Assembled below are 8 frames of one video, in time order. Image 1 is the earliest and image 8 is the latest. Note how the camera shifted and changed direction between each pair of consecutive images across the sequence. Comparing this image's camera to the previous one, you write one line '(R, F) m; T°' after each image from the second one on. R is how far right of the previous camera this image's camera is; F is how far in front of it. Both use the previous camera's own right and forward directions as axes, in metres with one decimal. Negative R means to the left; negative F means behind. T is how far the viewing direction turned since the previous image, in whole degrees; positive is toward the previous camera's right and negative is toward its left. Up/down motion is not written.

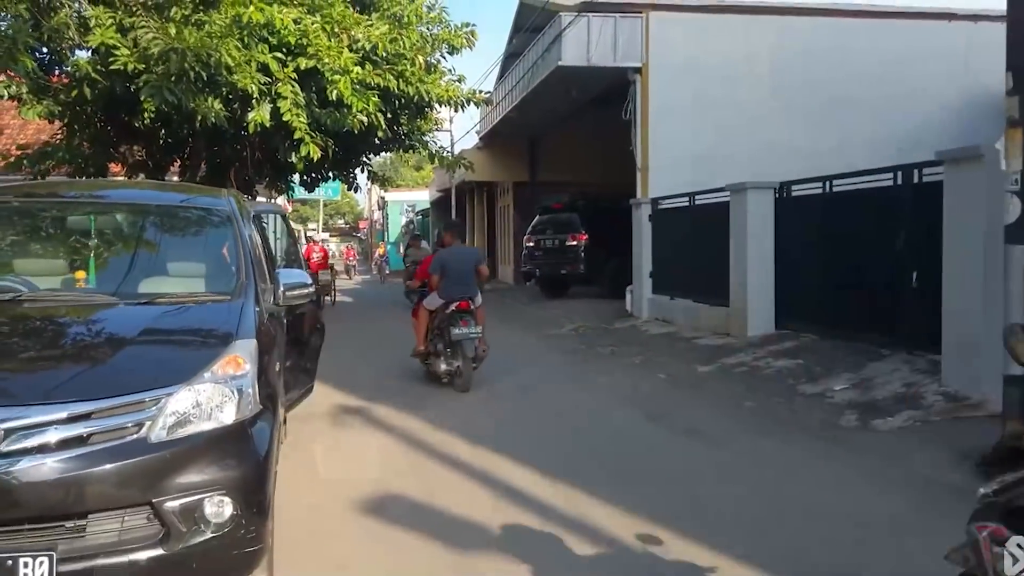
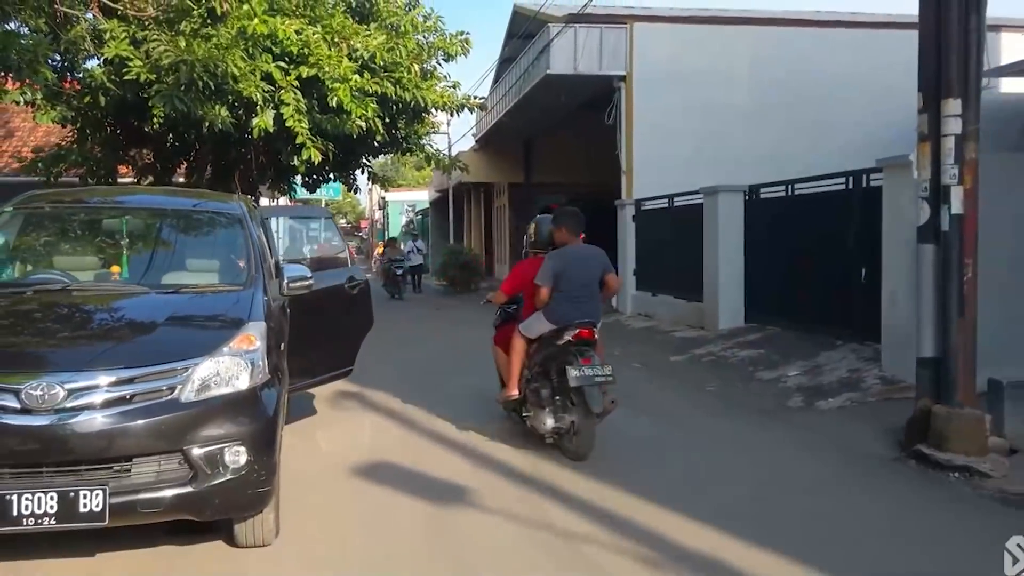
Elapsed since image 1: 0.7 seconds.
(+0.2, -0.8) m; 0°
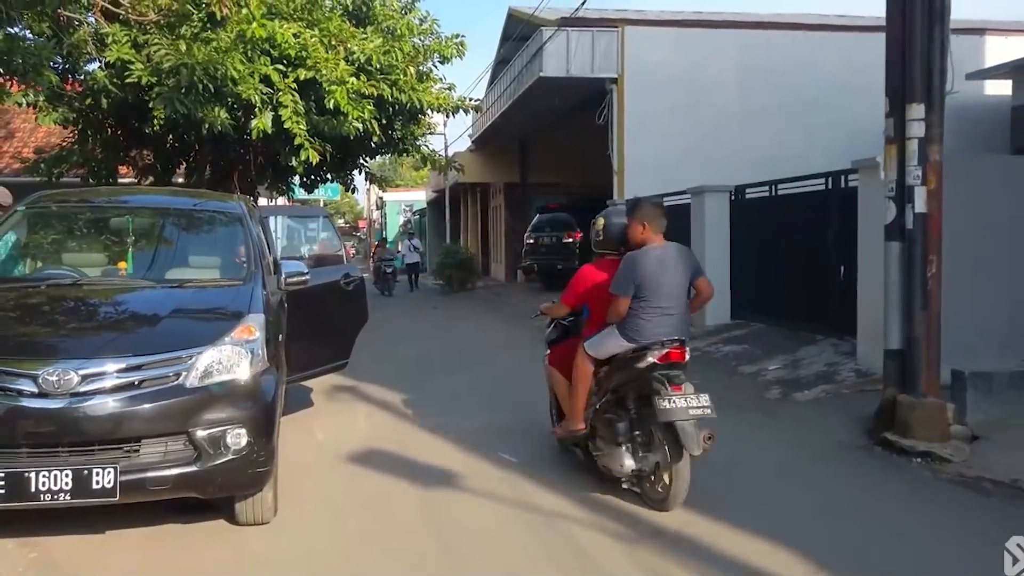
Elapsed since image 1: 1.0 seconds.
(+0.1, -0.3) m; 0°
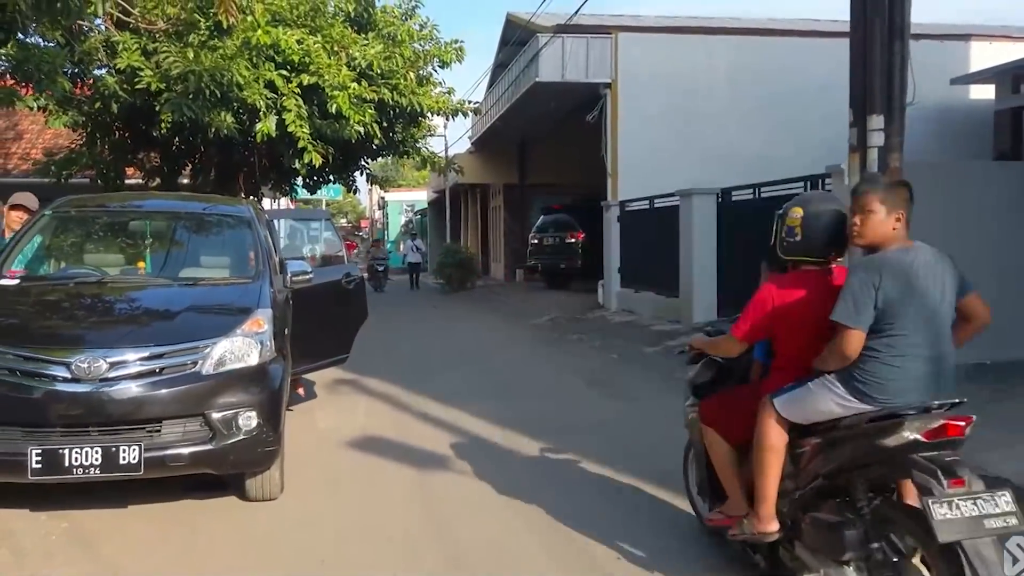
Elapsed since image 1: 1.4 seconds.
(+0.1, -0.5) m; 0°
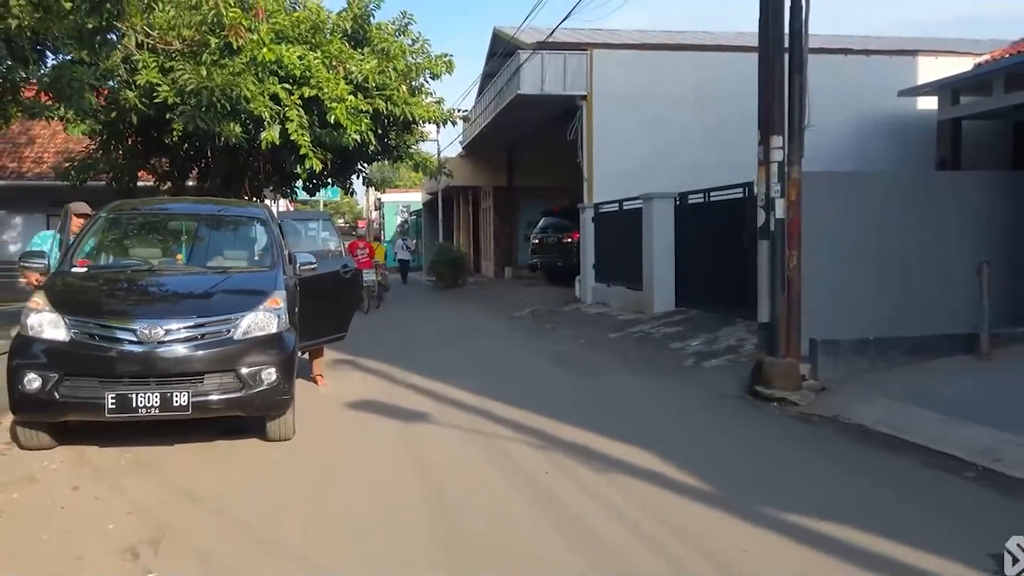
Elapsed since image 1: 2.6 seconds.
(+0.3, -1.5) m; 0°
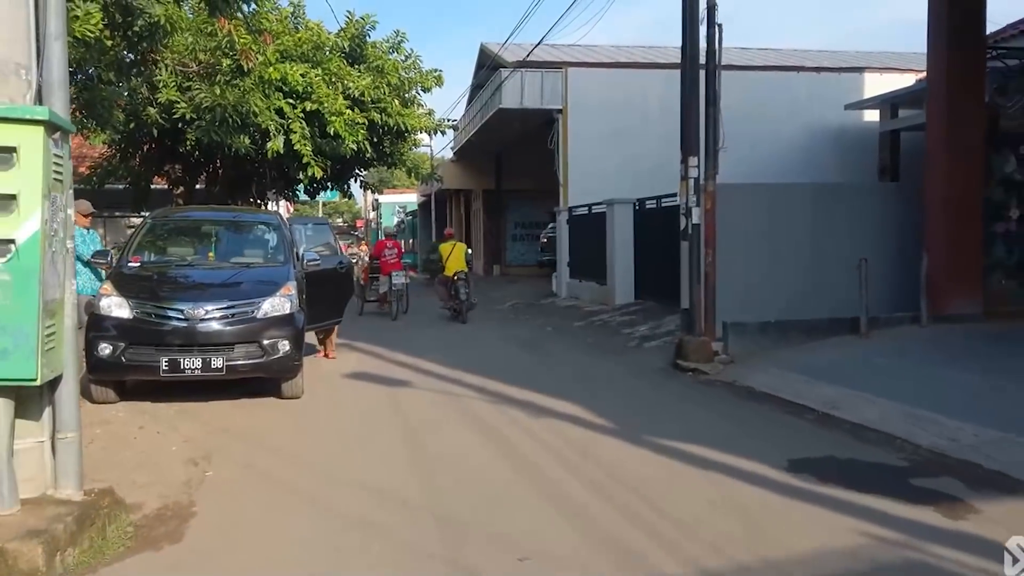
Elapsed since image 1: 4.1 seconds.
(+0.4, -1.9) m; 0°
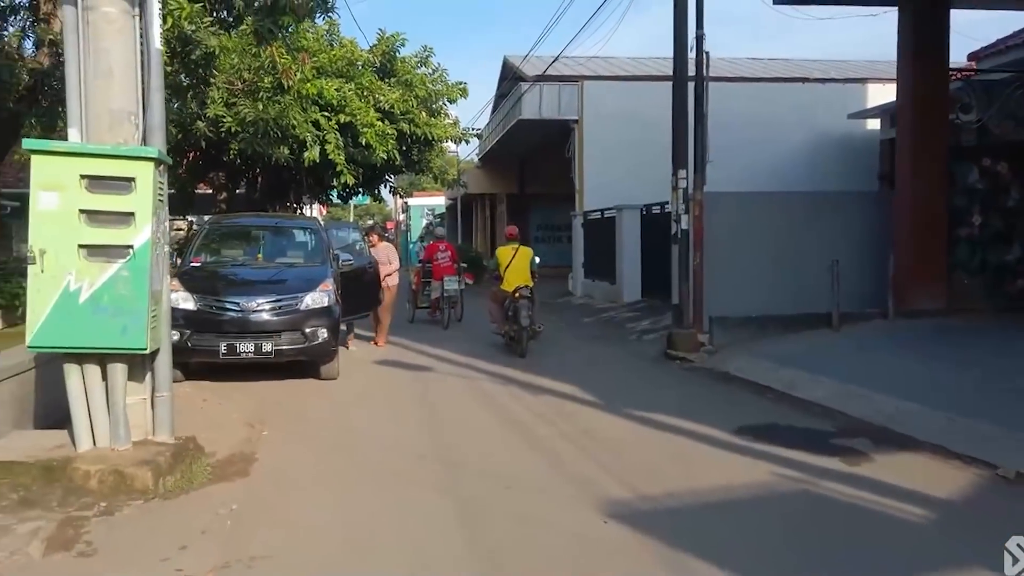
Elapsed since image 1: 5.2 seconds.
(+0.3, -1.4) m; -2°
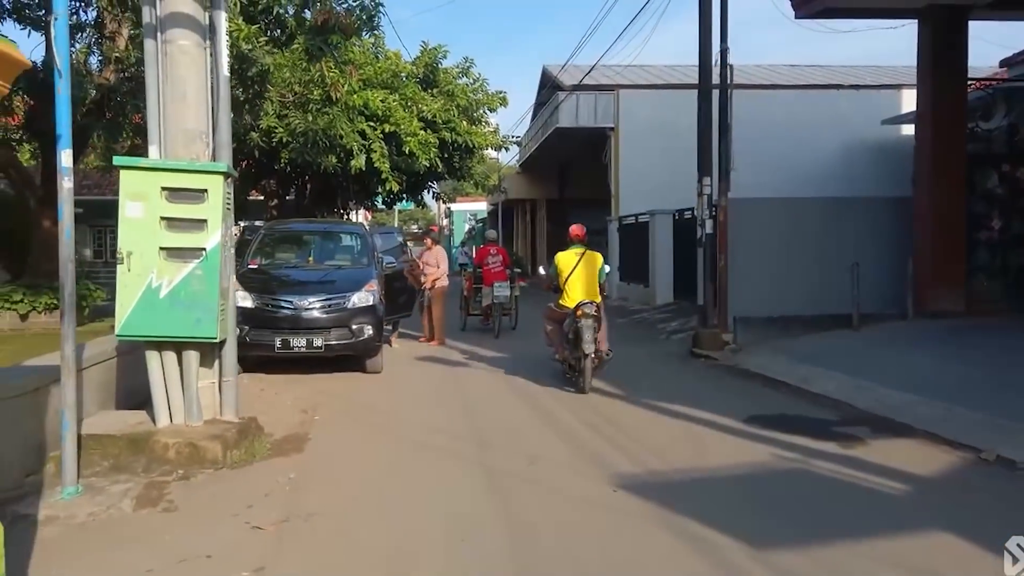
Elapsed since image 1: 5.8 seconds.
(+0.2, -0.7) m; -3°
